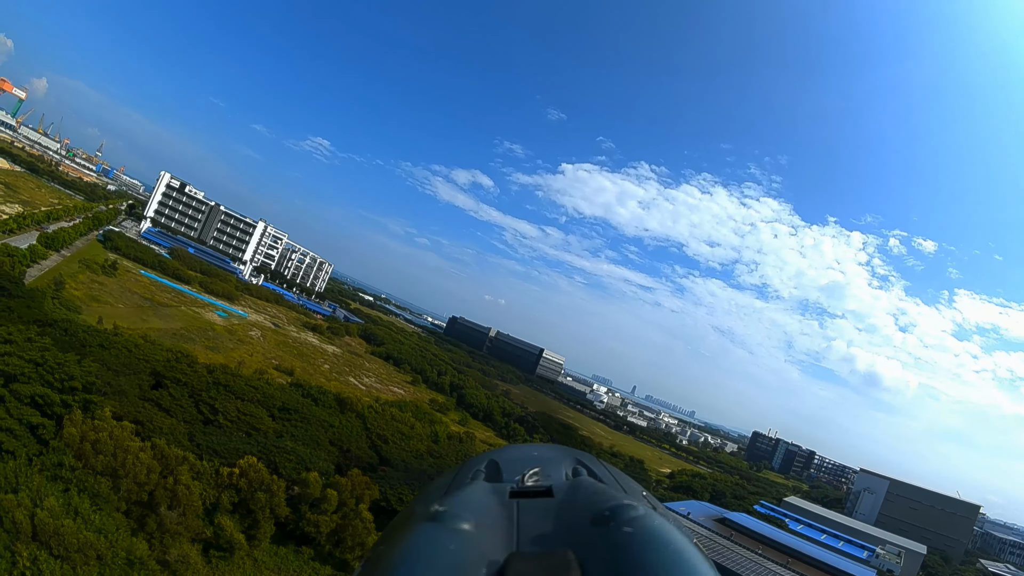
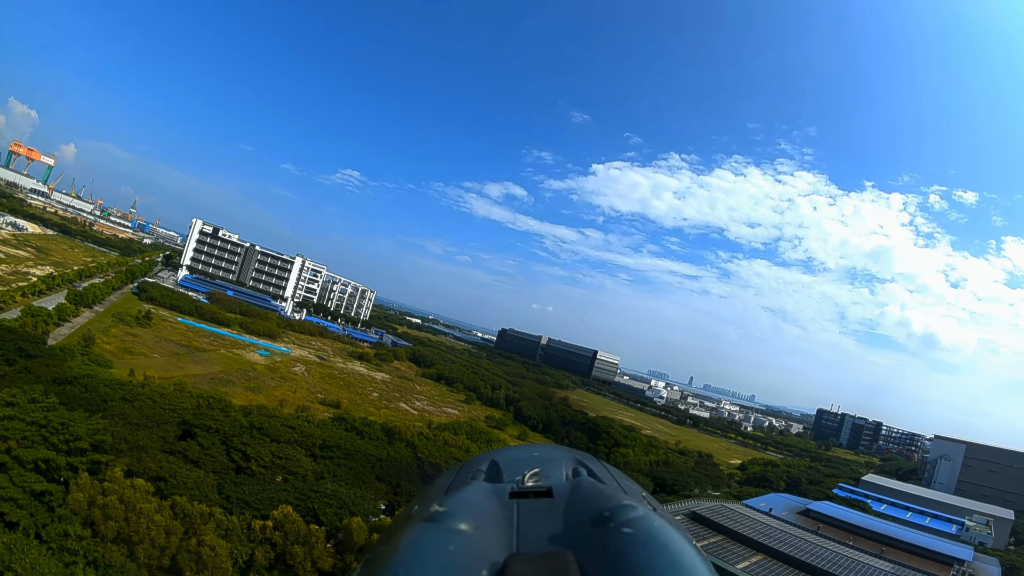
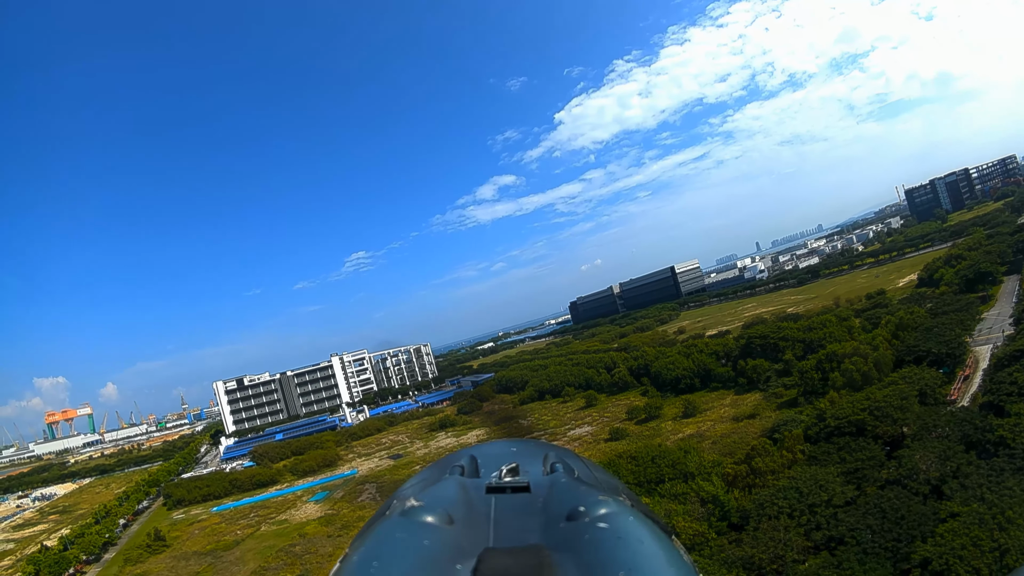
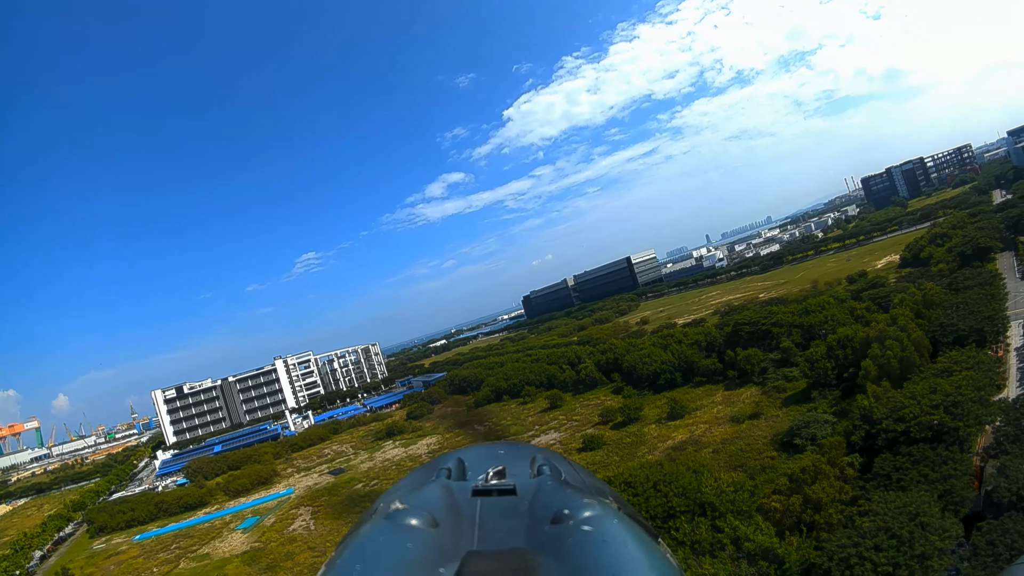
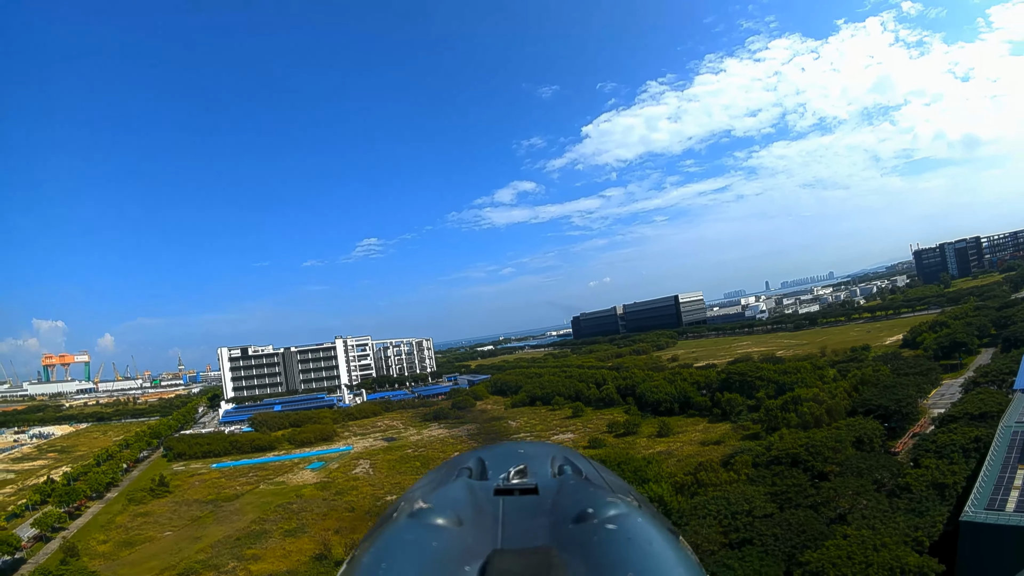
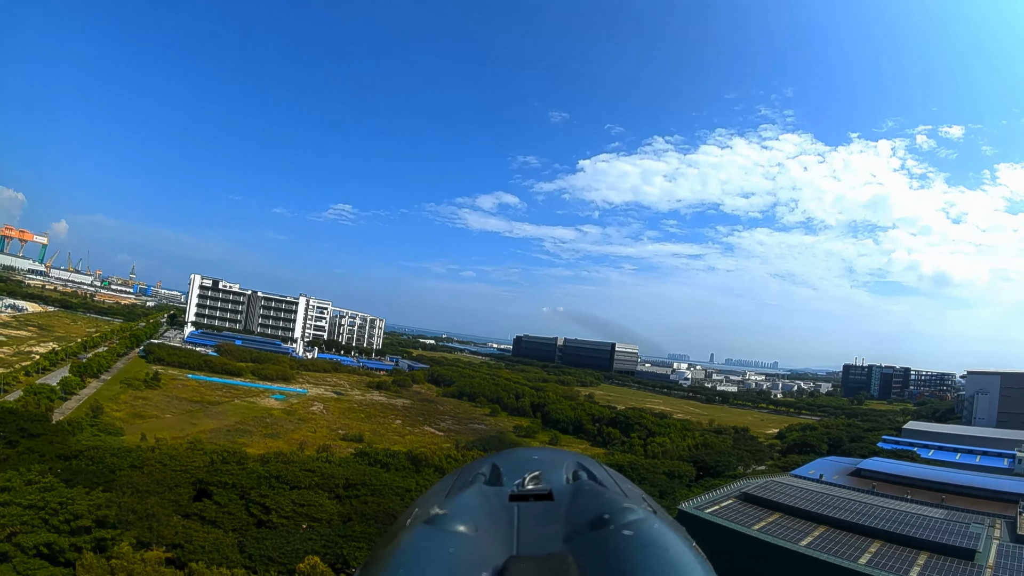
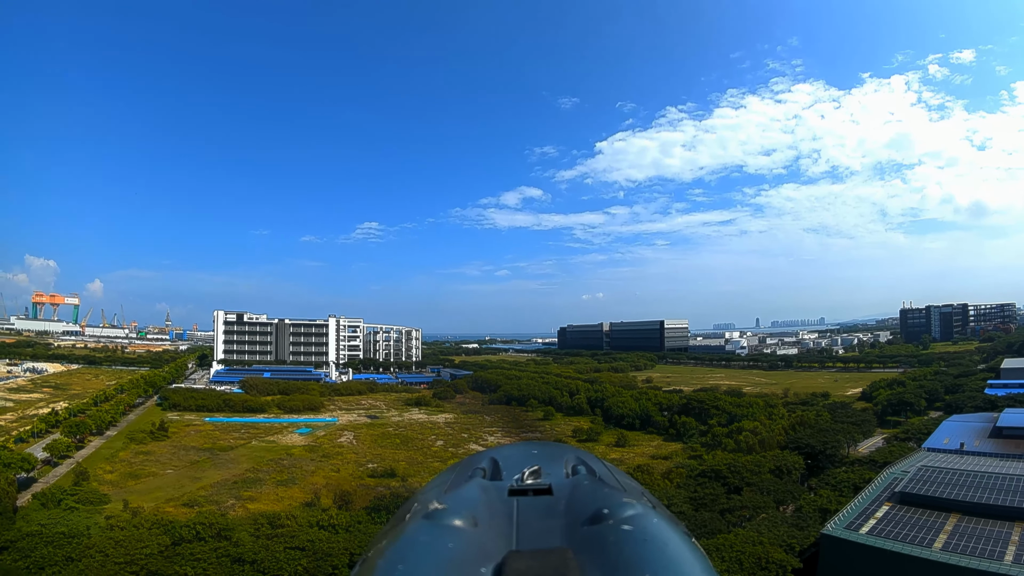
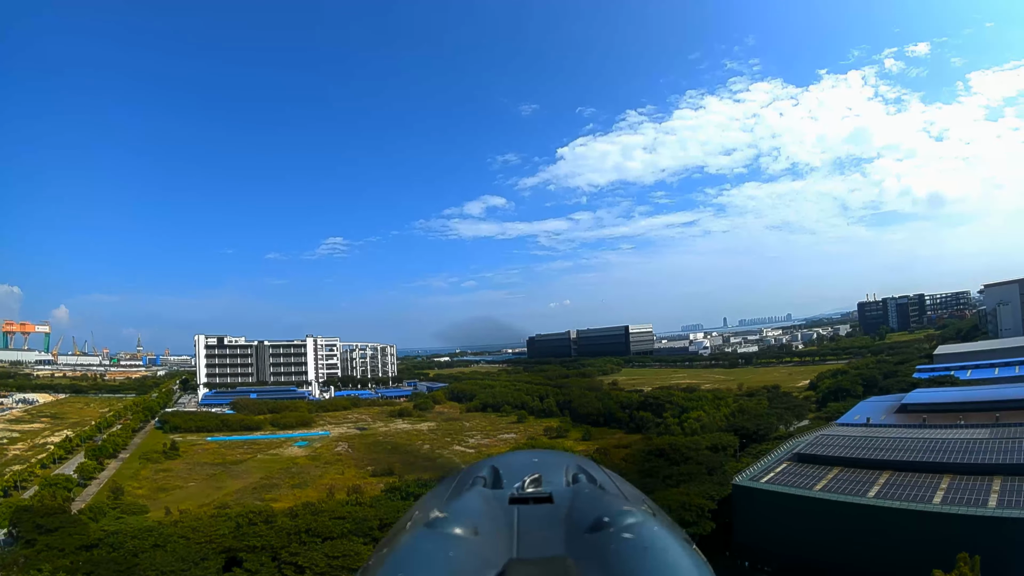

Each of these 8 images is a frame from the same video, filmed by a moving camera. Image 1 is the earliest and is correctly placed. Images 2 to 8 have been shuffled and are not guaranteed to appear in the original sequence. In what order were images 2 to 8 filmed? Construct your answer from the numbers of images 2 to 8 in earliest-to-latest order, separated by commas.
2, 6, 8, 7, 5, 3, 4
